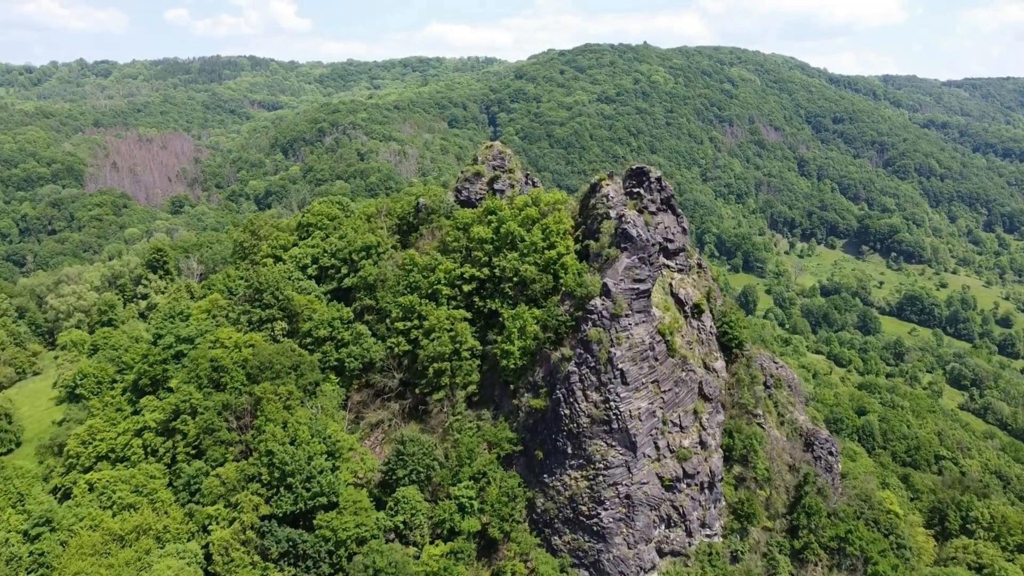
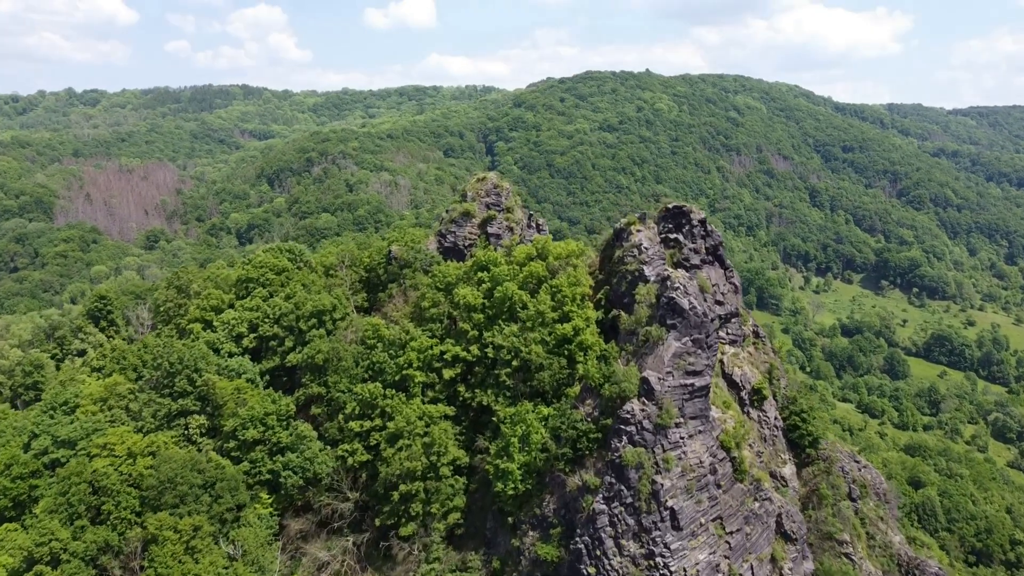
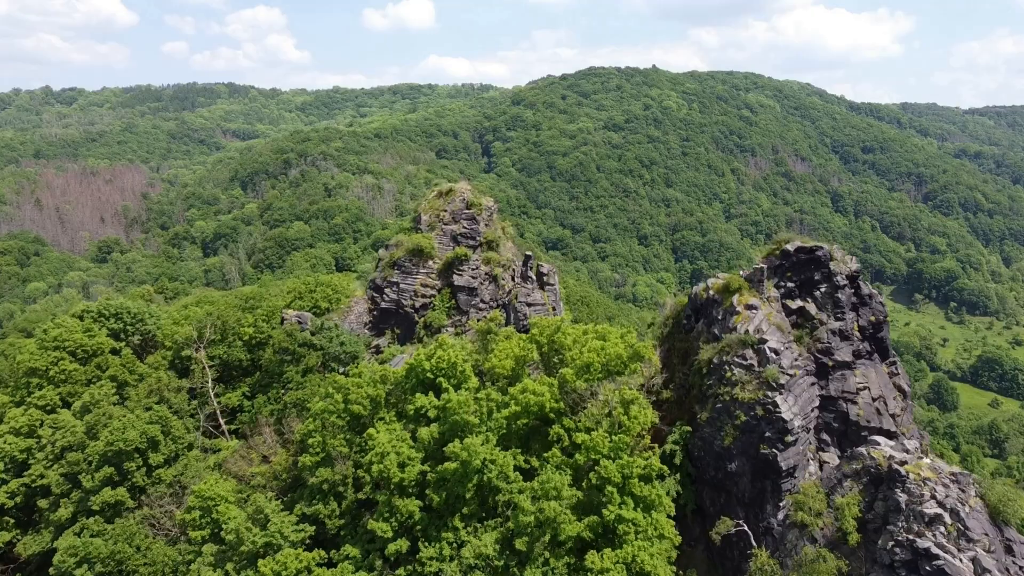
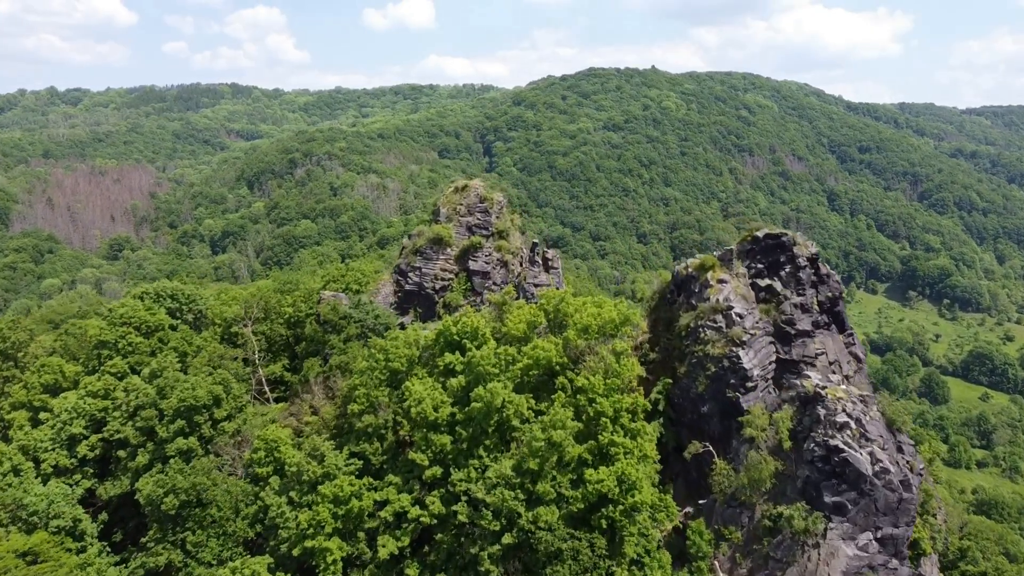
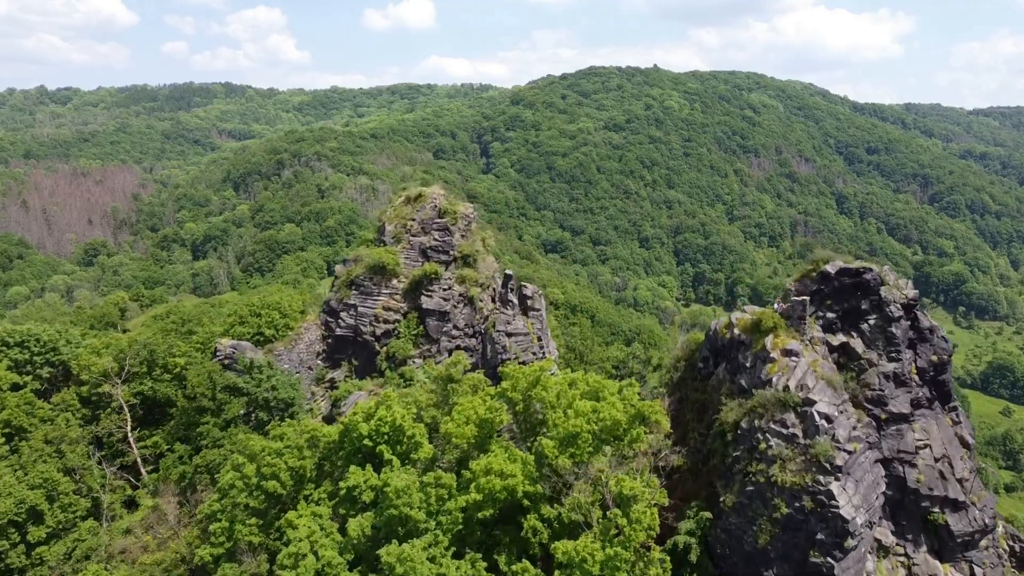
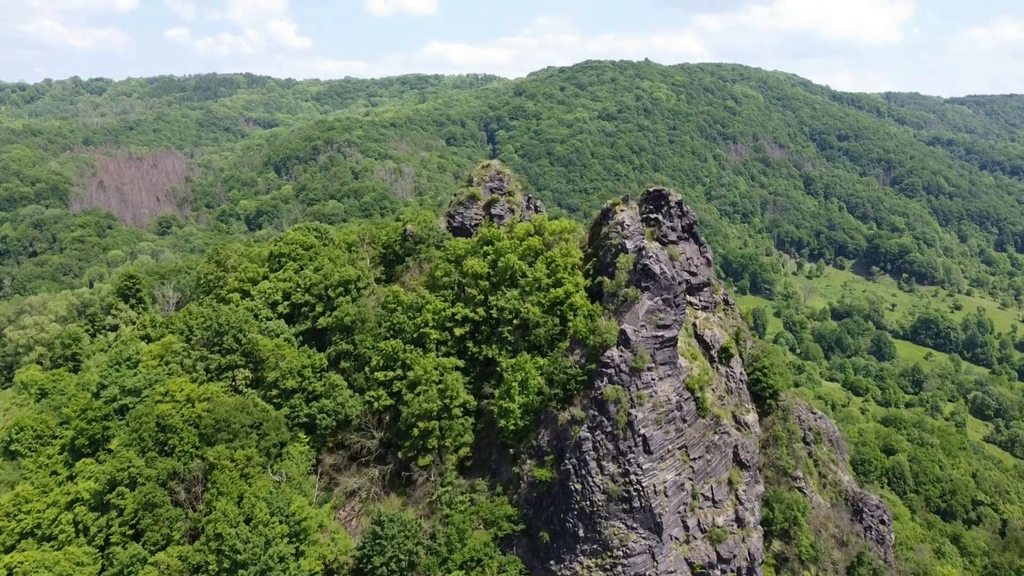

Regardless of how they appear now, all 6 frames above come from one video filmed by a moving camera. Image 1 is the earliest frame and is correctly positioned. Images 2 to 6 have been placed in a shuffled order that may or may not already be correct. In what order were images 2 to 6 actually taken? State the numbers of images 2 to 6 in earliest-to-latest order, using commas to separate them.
6, 2, 4, 3, 5
